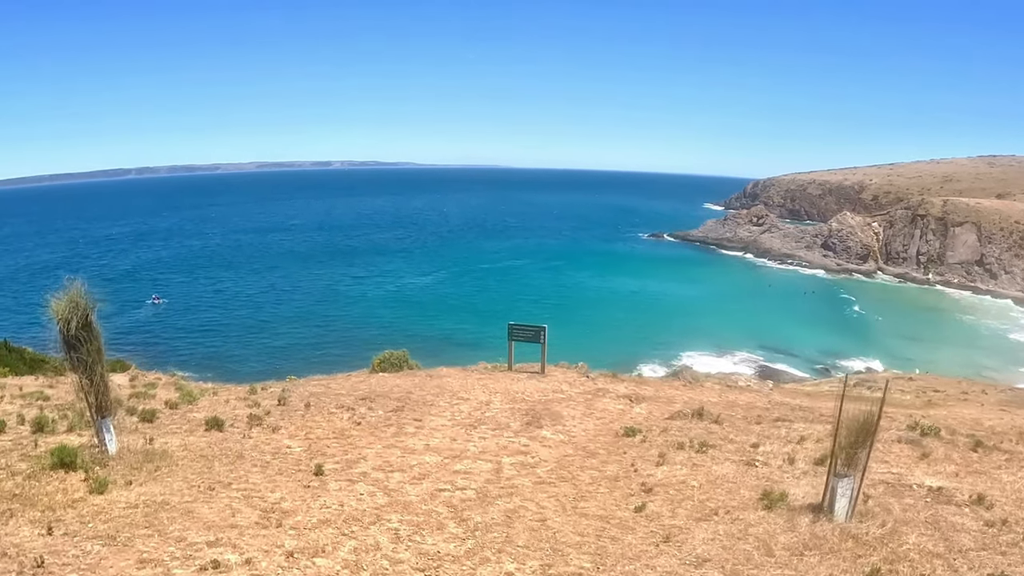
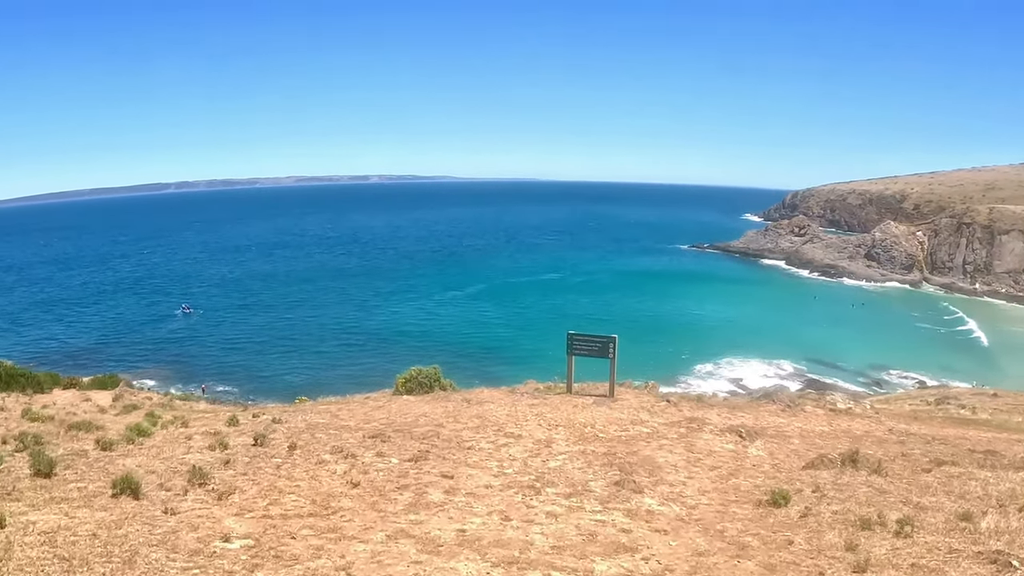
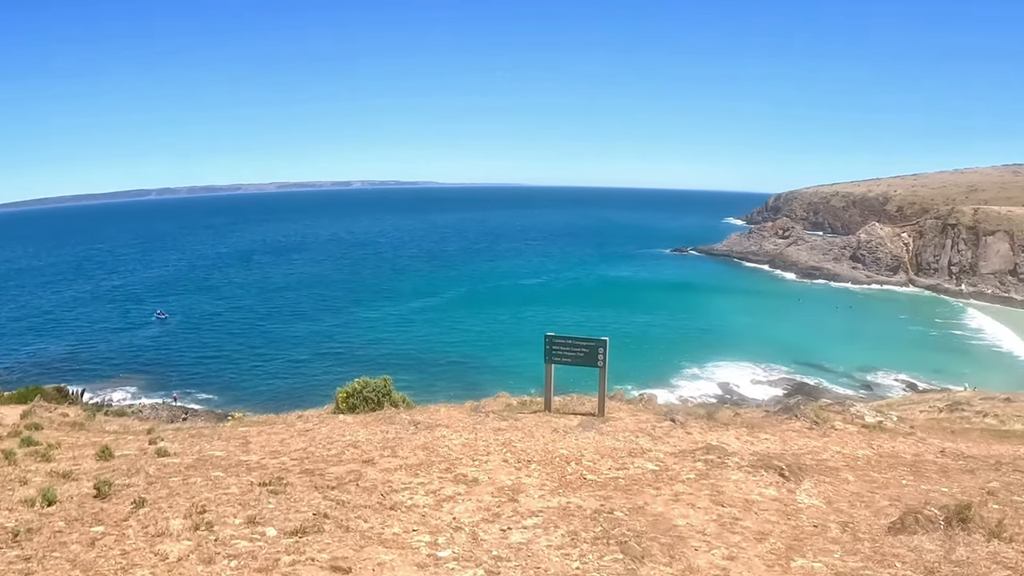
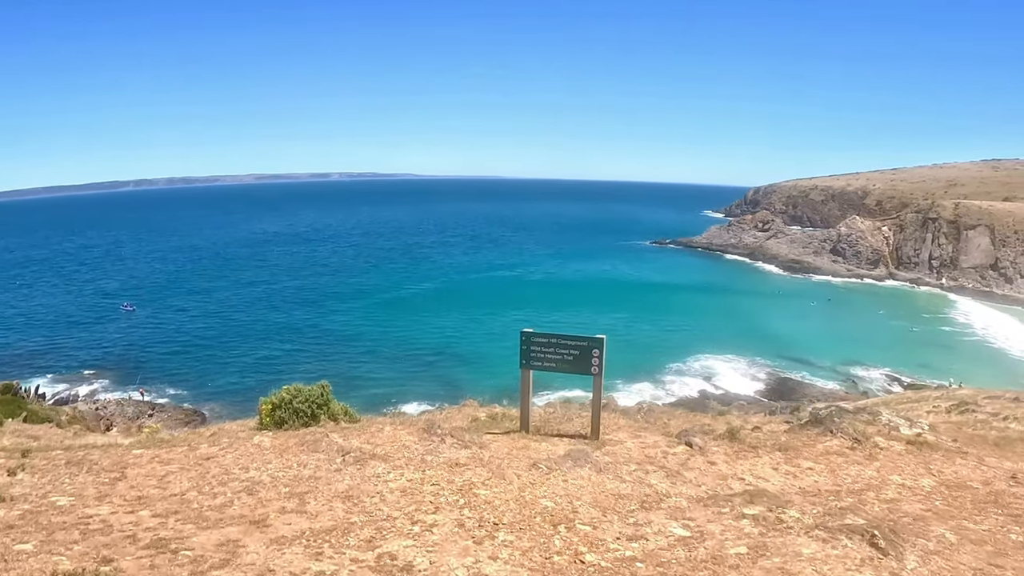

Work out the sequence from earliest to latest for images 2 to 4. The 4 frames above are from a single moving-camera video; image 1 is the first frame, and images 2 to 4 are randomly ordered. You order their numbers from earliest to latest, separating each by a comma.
2, 3, 4
